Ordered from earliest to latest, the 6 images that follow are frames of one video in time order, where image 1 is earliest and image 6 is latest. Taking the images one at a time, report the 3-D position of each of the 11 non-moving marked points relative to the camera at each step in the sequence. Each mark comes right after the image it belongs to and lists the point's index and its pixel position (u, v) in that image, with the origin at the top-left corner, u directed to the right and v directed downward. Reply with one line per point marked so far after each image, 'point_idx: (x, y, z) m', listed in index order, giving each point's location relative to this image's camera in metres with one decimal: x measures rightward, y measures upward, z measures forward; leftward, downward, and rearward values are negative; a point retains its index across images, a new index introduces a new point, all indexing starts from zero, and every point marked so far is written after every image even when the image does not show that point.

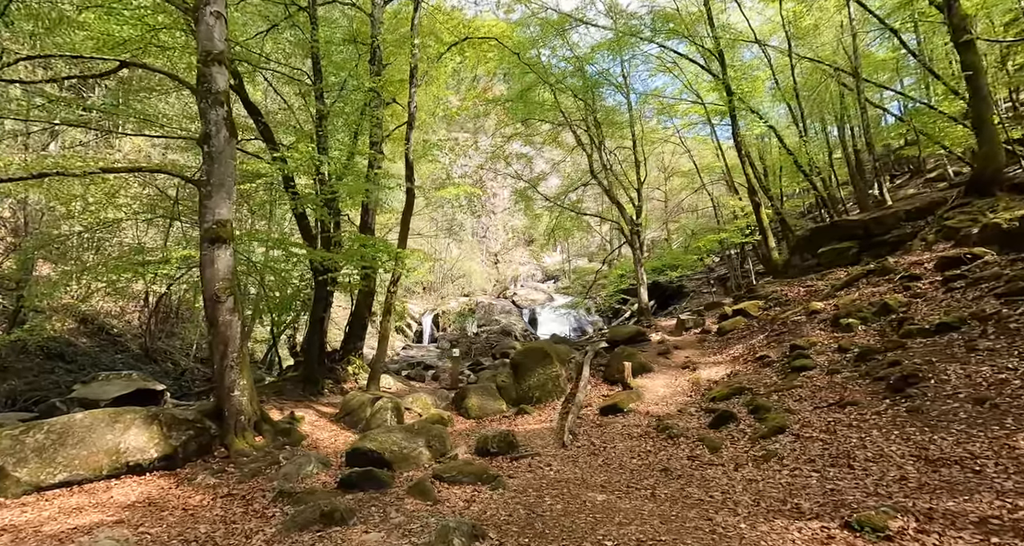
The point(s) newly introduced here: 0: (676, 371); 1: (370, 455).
0: (+3.8, -2.2, +12.8) m
1: (-2.0, -2.6, +7.7) m
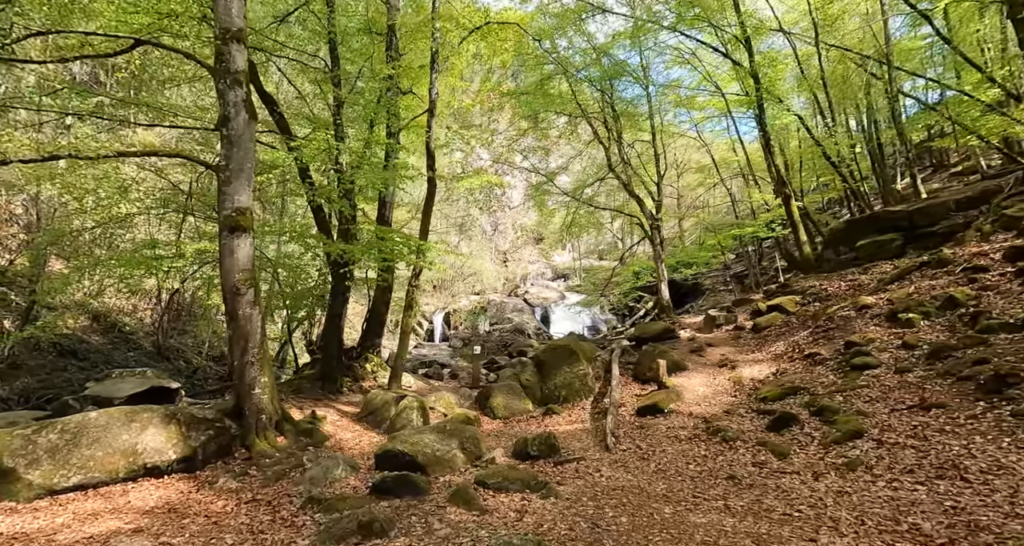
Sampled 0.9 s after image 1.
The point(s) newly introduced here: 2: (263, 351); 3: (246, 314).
0: (+4.5, -2.1, +12.1) m
1: (-1.4, -2.4, +7.2) m
2: (-3.8, -1.2, +8.4) m
3: (-4.0, -0.6, +8.2) m
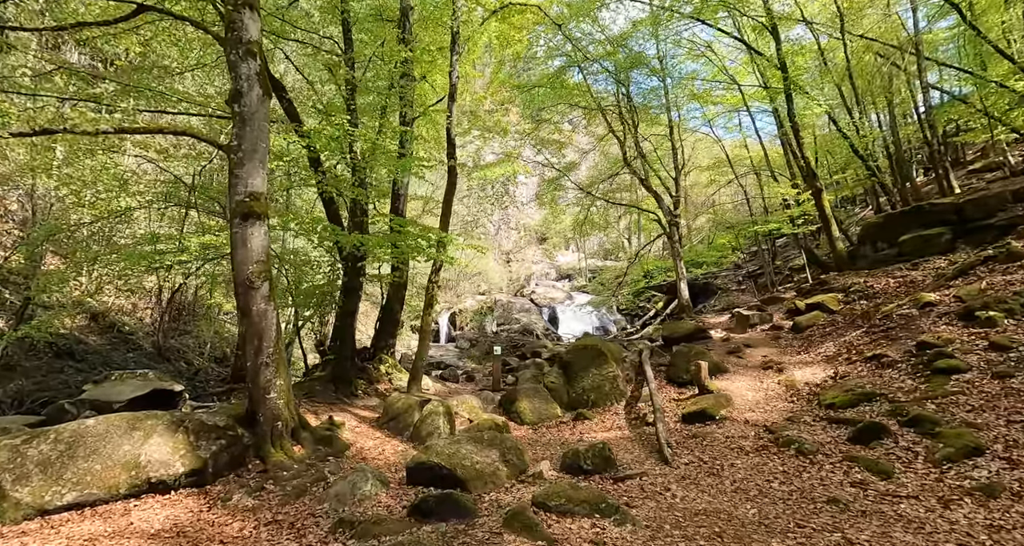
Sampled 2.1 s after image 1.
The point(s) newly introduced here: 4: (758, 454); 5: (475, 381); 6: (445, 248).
0: (+5.1, -2.0, +11.3) m
1: (-0.8, -2.3, +6.3) m
2: (-3.2, -1.1, +7.6) m
3: (-3.4, -0.5, +7.4) m
4: (+3.1, -2.3, +7.0) m
5: (-1.0, -3.1, +15.7) m
6: (-1.5, +0.6, +12.6) m
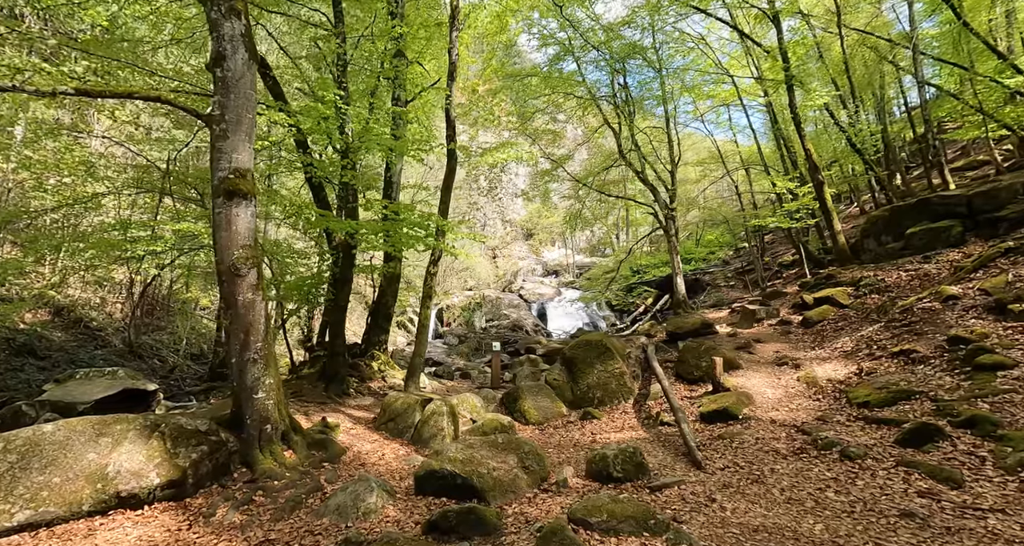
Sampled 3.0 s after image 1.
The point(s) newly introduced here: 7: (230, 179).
0: (+5.1, -1.8, +10.8) m
1: (-0.6, -2.1, +5.6) m
2: (-3.0, -0.9, +6.8) m
3: (-3.2, -0.3, +6.6) m
4: (+3.3, -2.2, +6.4) m
5: (-1.1, -2.9, +15.0) m
6: (-1.5, +0.8, +11.9) m
7: (-3.5, +1.2, +6.7) m
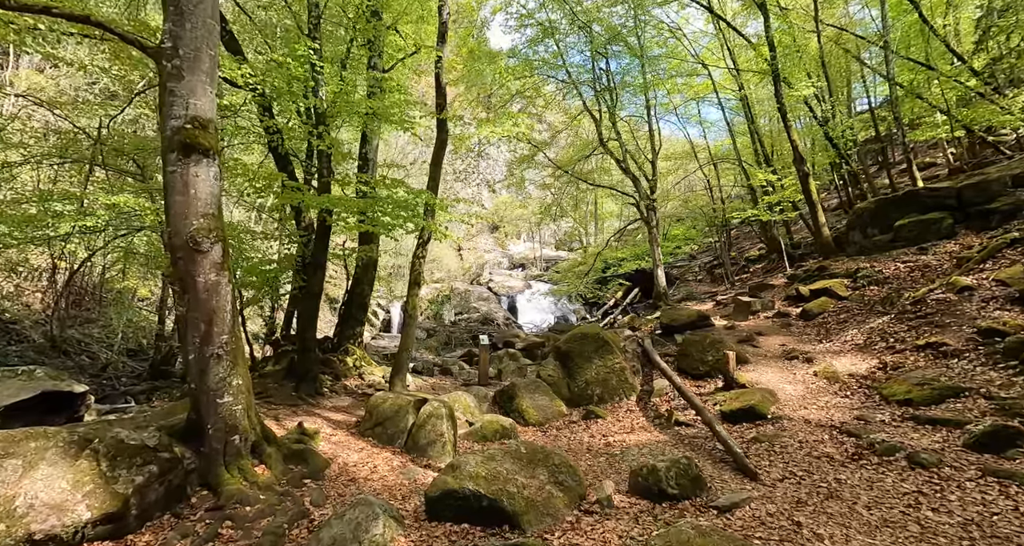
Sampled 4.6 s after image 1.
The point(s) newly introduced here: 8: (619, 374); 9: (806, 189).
0: (+5.0, -1.6, +10.2) m
1: (-0.3, -1.9, +4.6) m
2: (-2.8, -0.7, +5.5) m
3: (-2.9, -0.1, +5.3) m
4: (+3.6, -2.0, +5.6) m
5: (-1.6, -2.5, +13.9) m
6: (-1.6, +1.1, +10.7) m
7: (-3.2, +1.4, +5.4) m
8: (+2.0, -2.0, +10.6) m
9: (+9.2, +2.6, +17.2) m
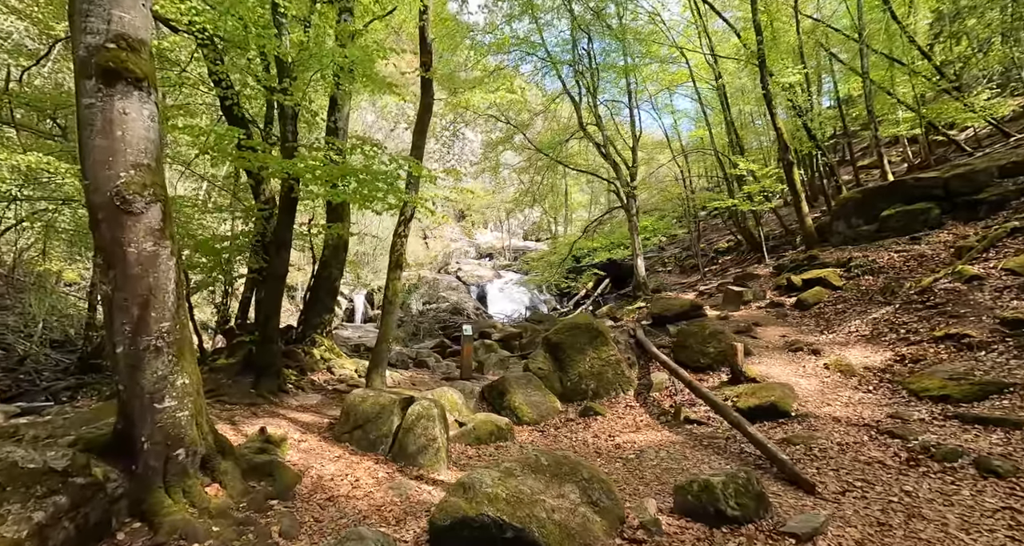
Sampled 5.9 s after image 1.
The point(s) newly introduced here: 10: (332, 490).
0: (+4.8, -1.4, +9.6) m
1: (0.0, -1.7, +3.6) m
2: (-2.6, -0.4, +4.4) m
3: (-2.7, +0.2, +4.1) m
4: (+3.7, -1.8, +5.0) m
5: (-2.0, -2.2, +12.8) m
6: (-1.8, +1.4, +9.6) m
7: (-3.0, +1.7, +4.1) m
8: (+1.8, -1.7, +9.8) m
9: (+8.6, +2.9, +16.8) m
10: (-1.7, -2.0, +5.2) m
